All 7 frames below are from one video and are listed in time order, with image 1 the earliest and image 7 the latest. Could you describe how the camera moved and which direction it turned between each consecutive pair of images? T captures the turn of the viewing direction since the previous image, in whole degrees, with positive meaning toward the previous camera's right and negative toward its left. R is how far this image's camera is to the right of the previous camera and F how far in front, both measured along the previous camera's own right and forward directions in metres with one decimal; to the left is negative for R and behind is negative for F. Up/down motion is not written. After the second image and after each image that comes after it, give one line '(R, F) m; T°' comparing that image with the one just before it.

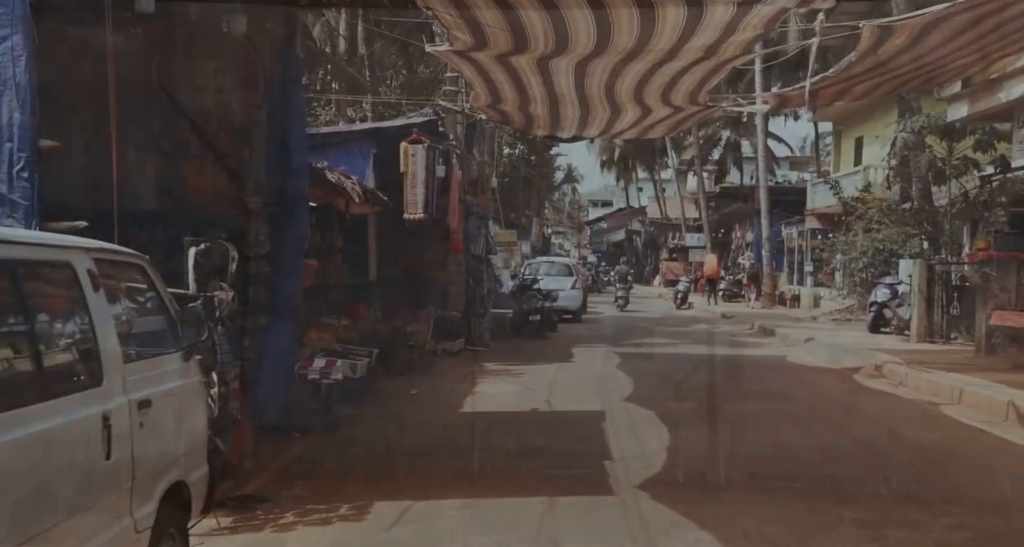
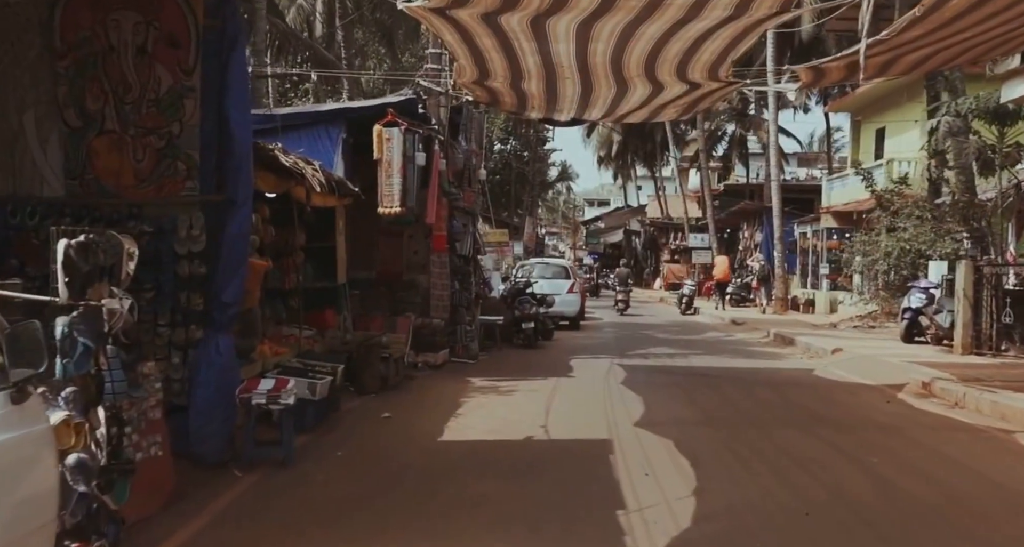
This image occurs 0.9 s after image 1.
(0.0, +1.7) m; 0°
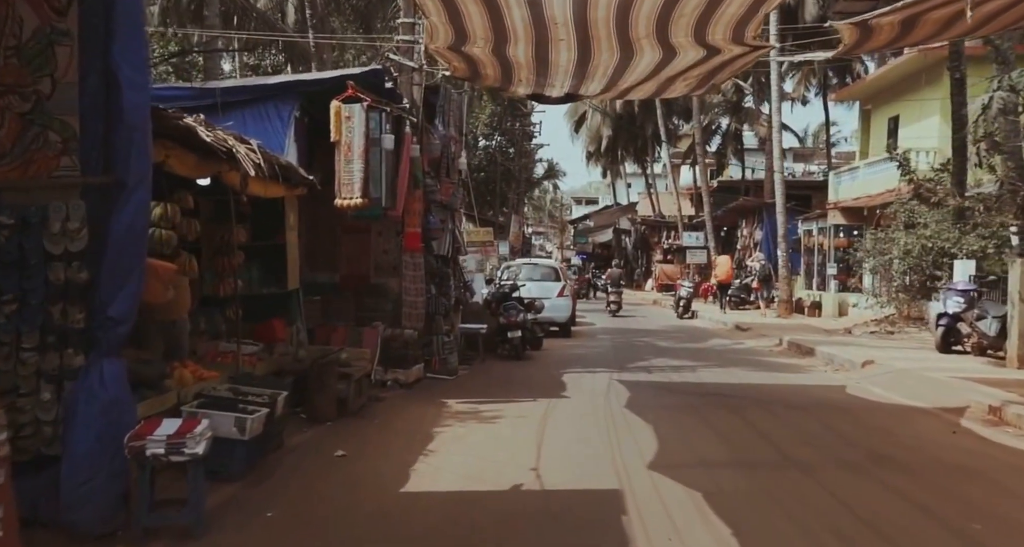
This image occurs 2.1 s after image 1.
(0.0, +1.8) m; +1°
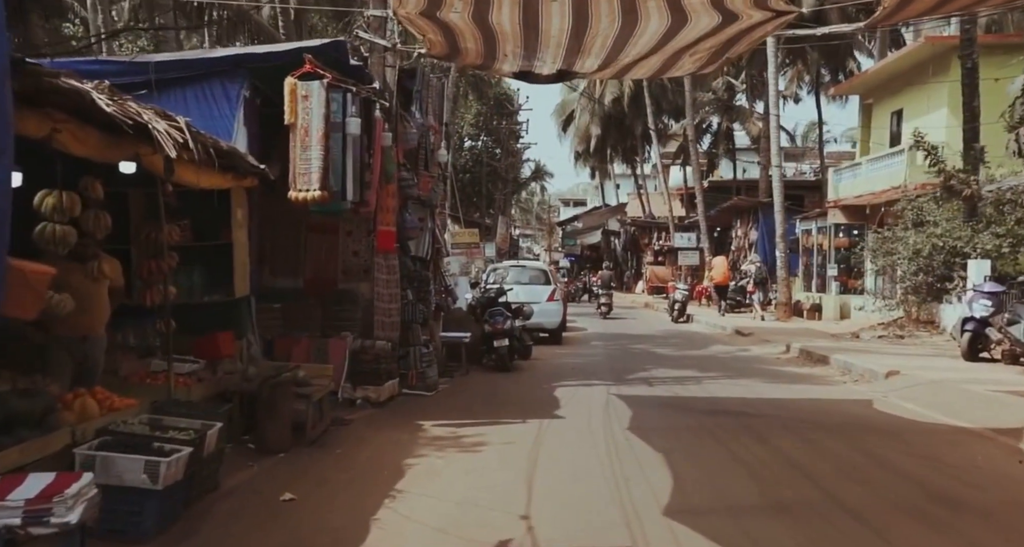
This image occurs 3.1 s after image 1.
(0.0, +1.3) m; +1°
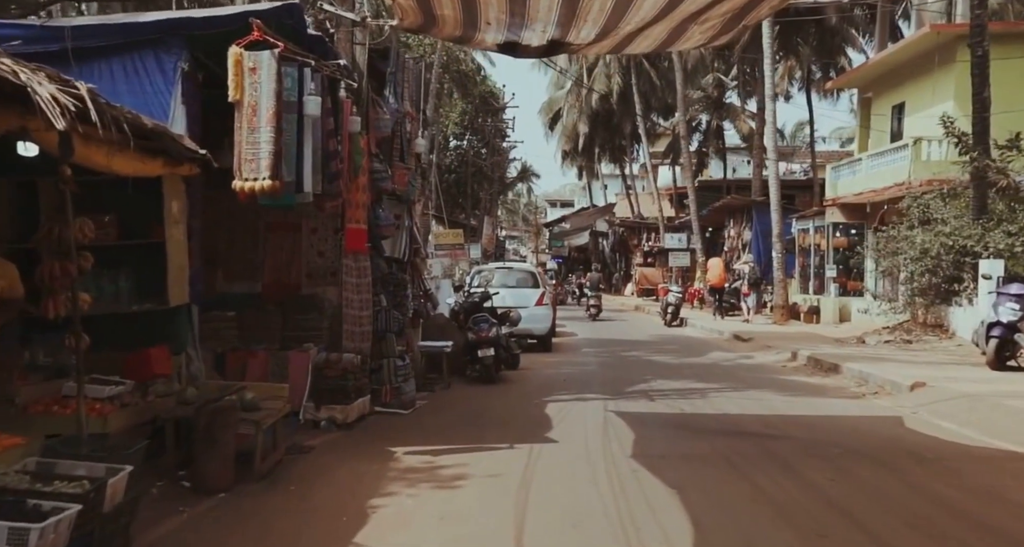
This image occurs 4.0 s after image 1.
(0.0, +1.2) m; +1°
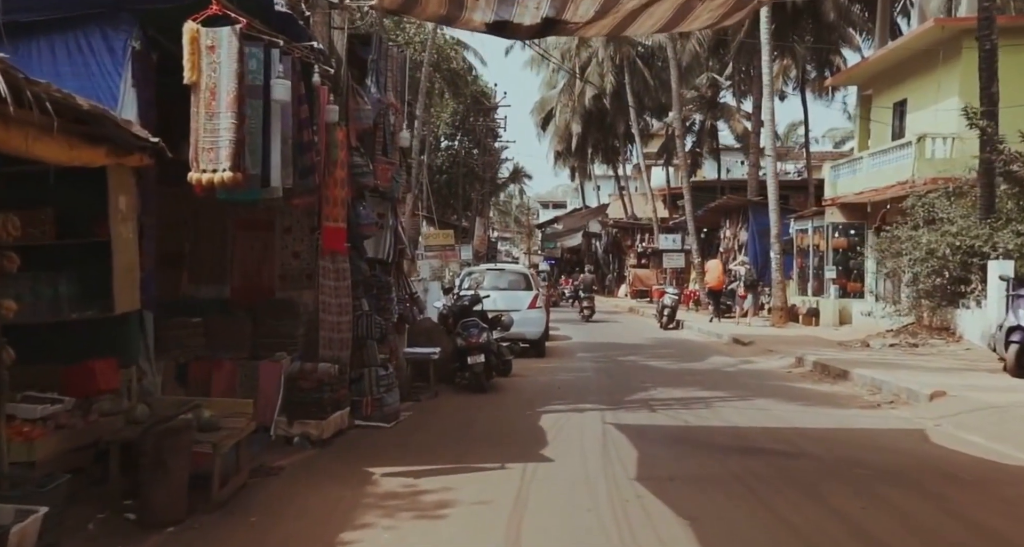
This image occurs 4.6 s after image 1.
(0.0, +0.7) m; 0°
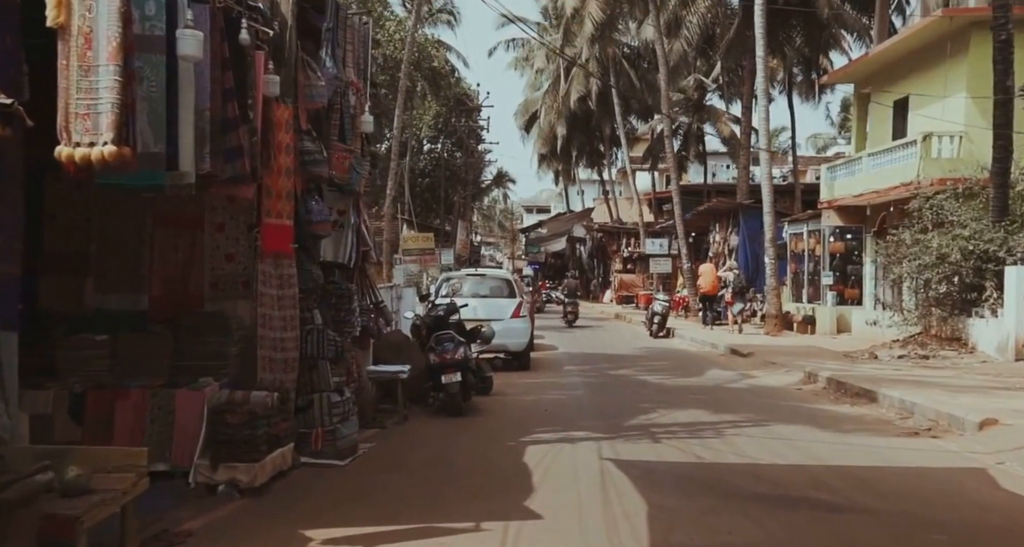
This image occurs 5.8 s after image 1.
(0.0, +1.6) m; +1°
